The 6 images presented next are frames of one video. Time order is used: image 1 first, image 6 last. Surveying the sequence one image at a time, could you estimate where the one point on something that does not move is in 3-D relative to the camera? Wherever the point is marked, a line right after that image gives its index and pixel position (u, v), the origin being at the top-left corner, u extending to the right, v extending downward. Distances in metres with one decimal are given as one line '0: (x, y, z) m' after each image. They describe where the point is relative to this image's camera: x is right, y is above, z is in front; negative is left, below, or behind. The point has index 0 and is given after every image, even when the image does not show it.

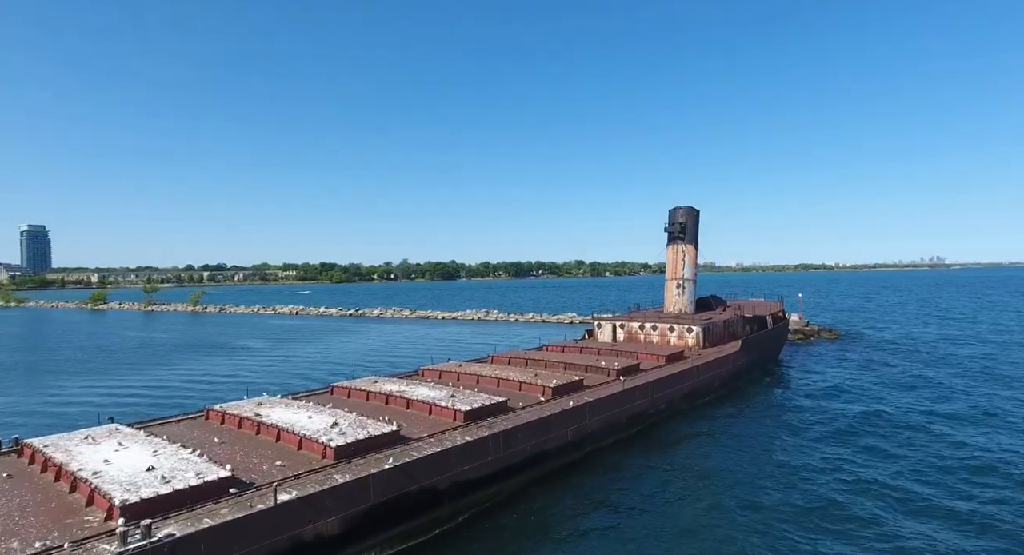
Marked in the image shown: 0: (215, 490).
0: (-5.5, -3.9, +10.4) m
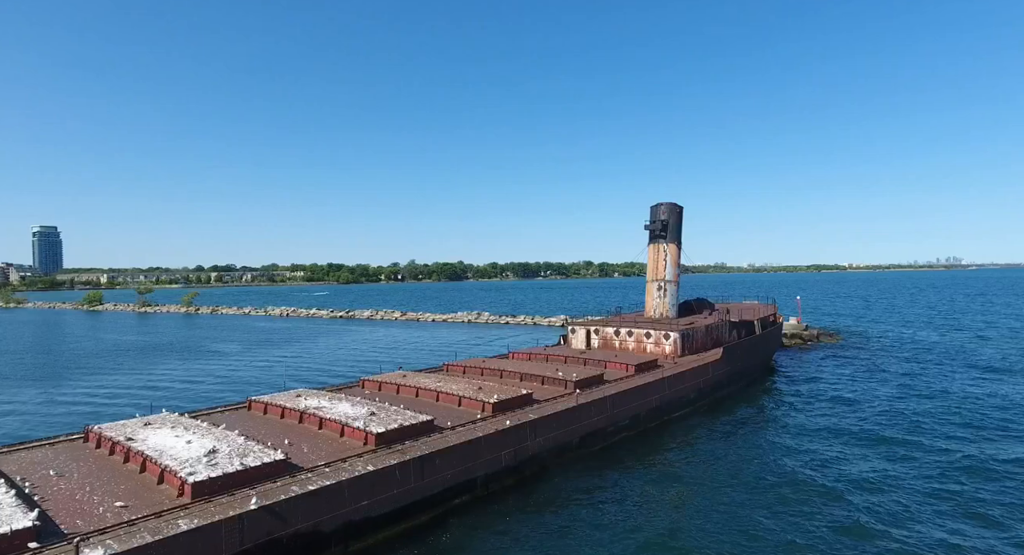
0: (-7.5, -4.0, +8.4) m
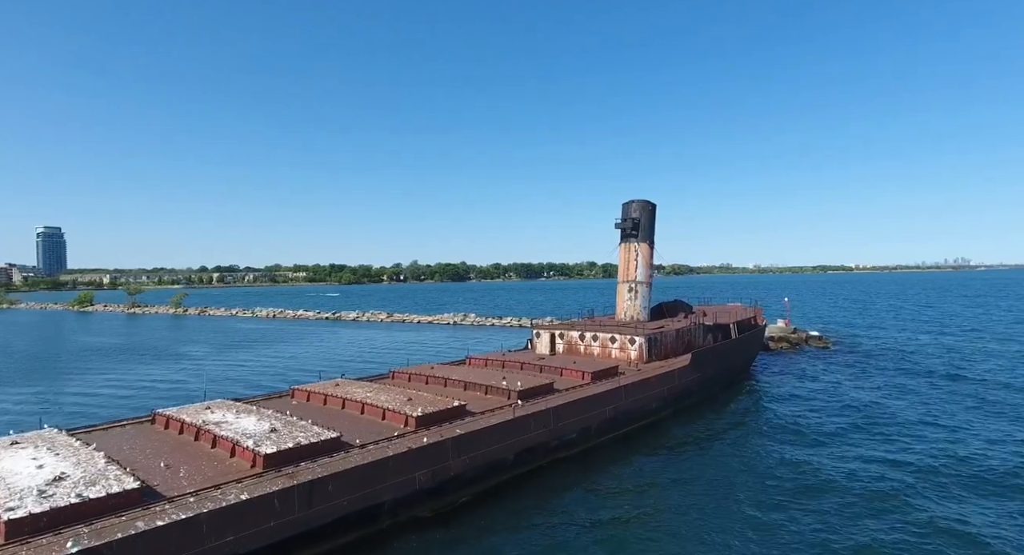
0: (-9.6, -4.0, +6.9) m
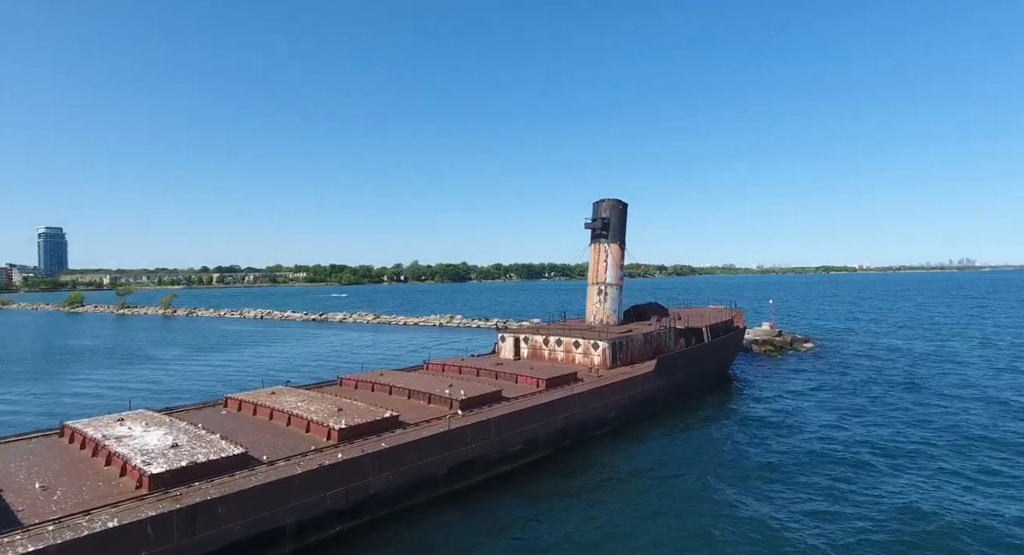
0: (-11.4, -4.1, +5.9) m
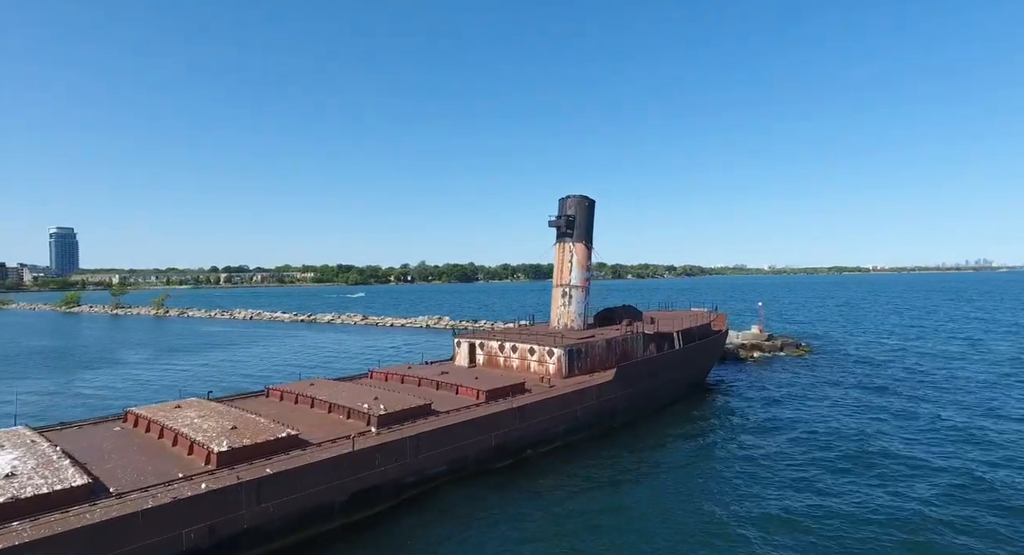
0: (-13.7, -4.1, +4.3) m
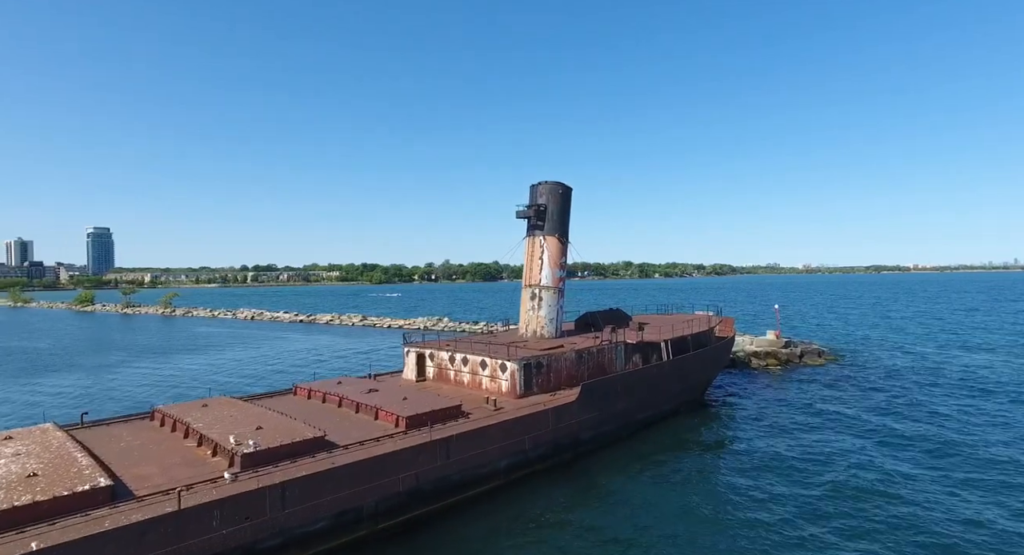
0: (-16.3, -4.1, +1.2) m
